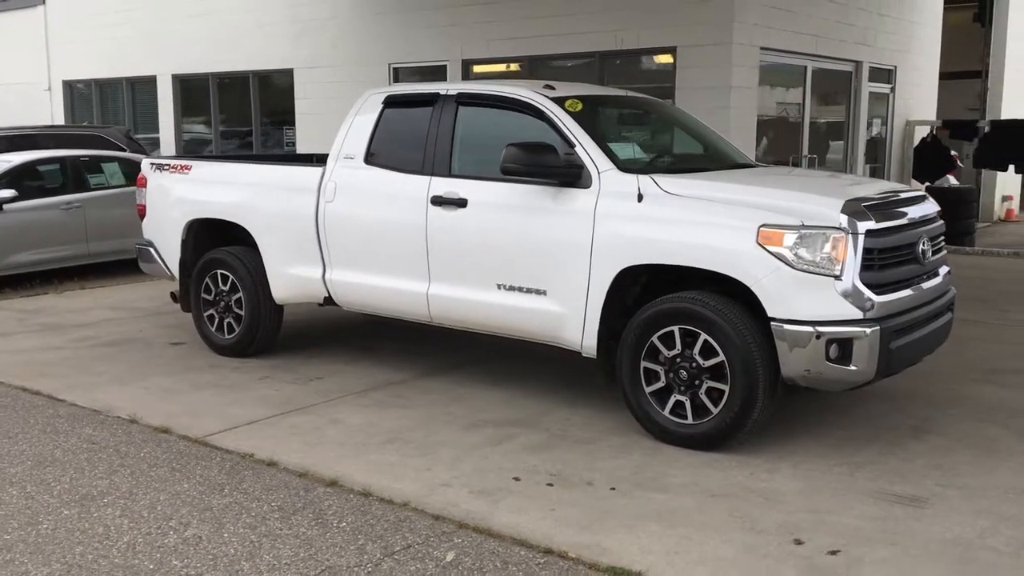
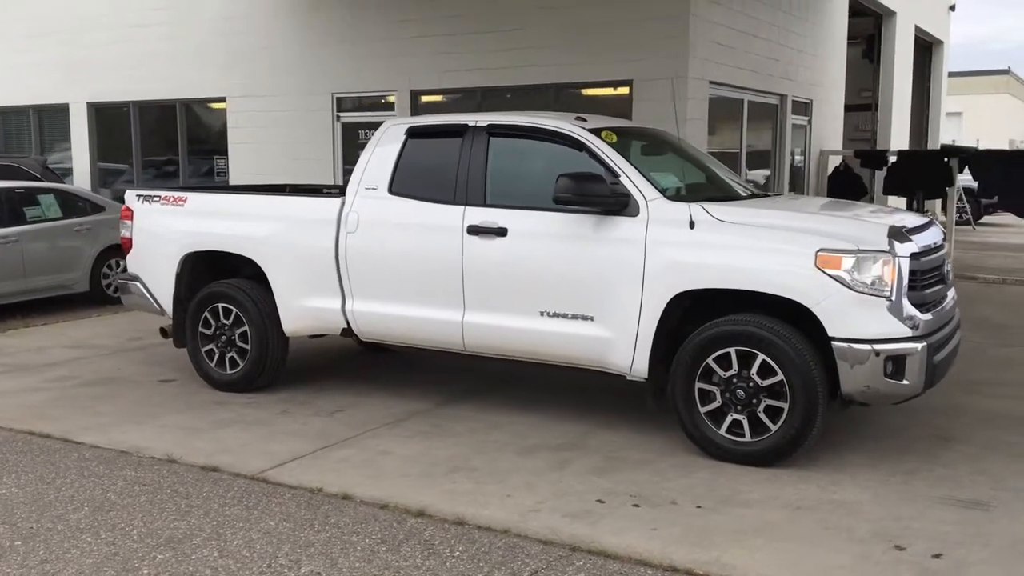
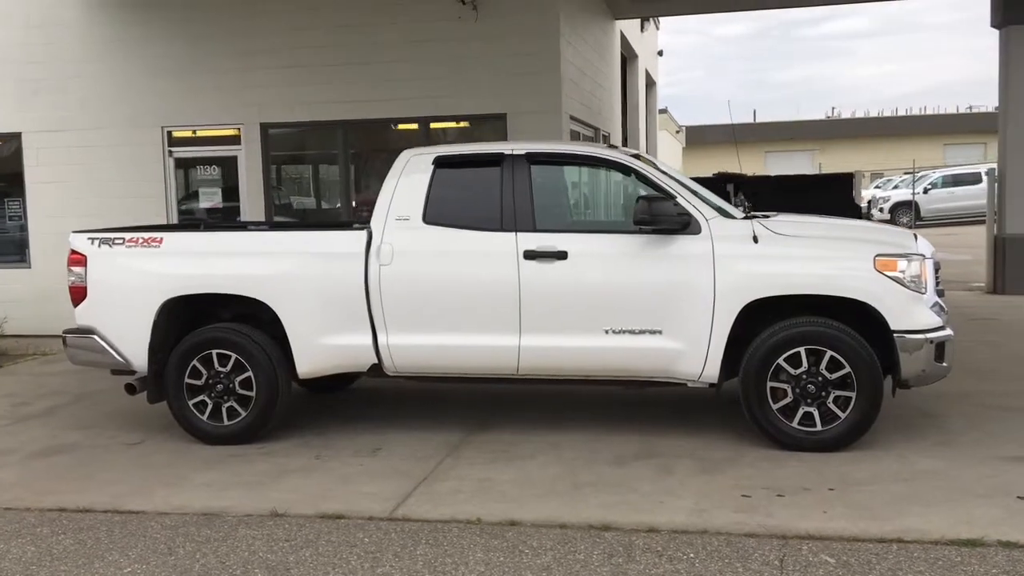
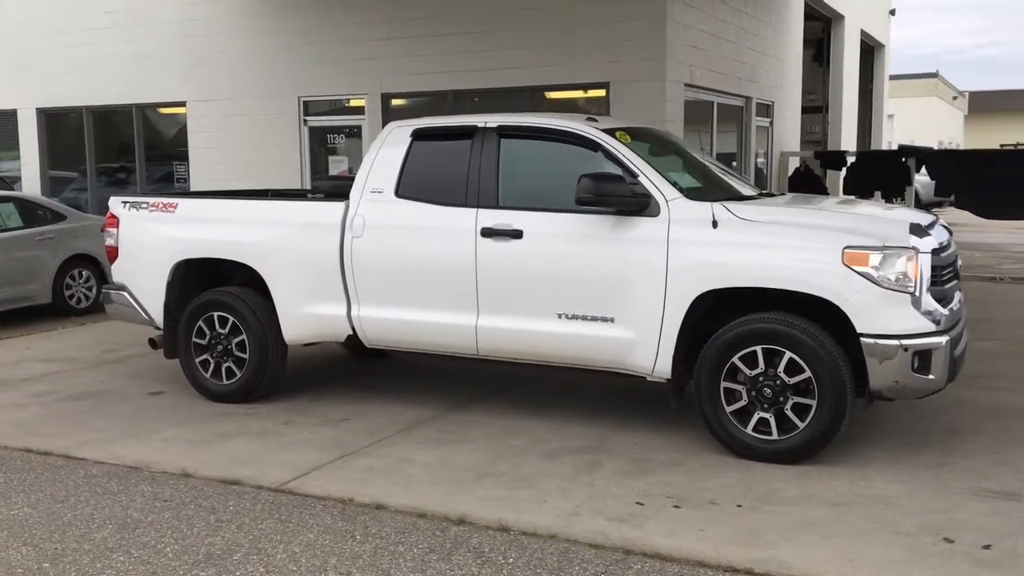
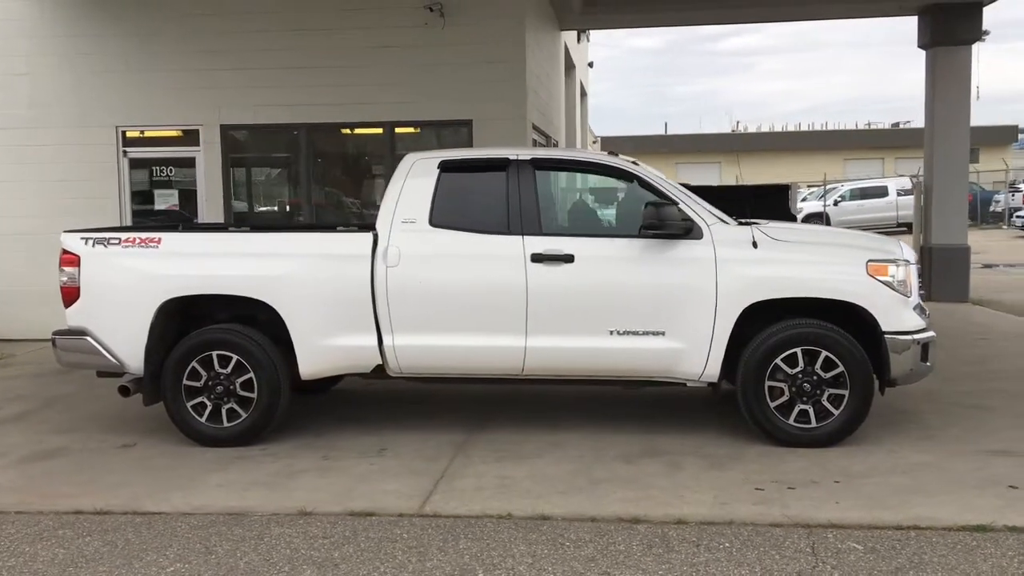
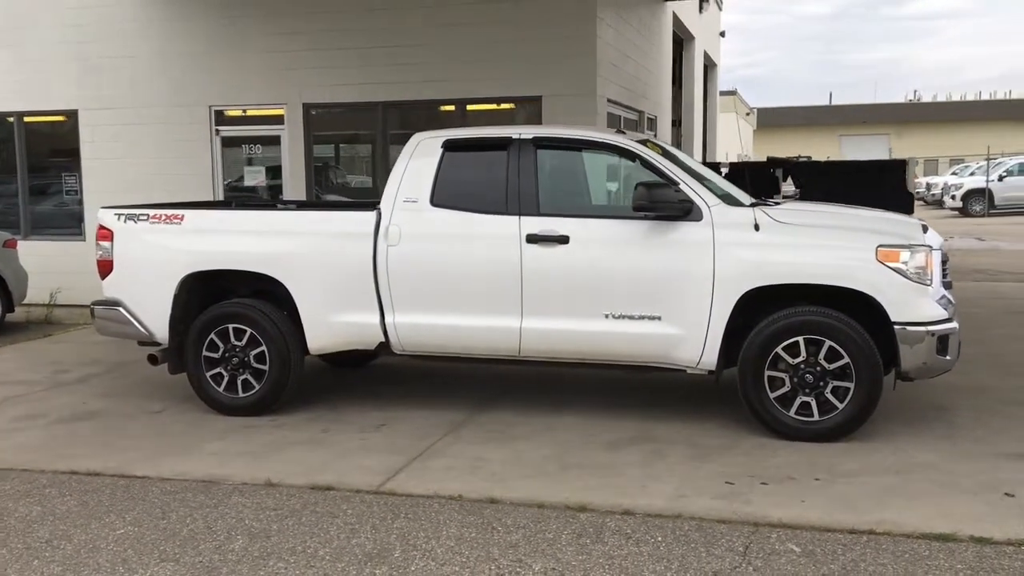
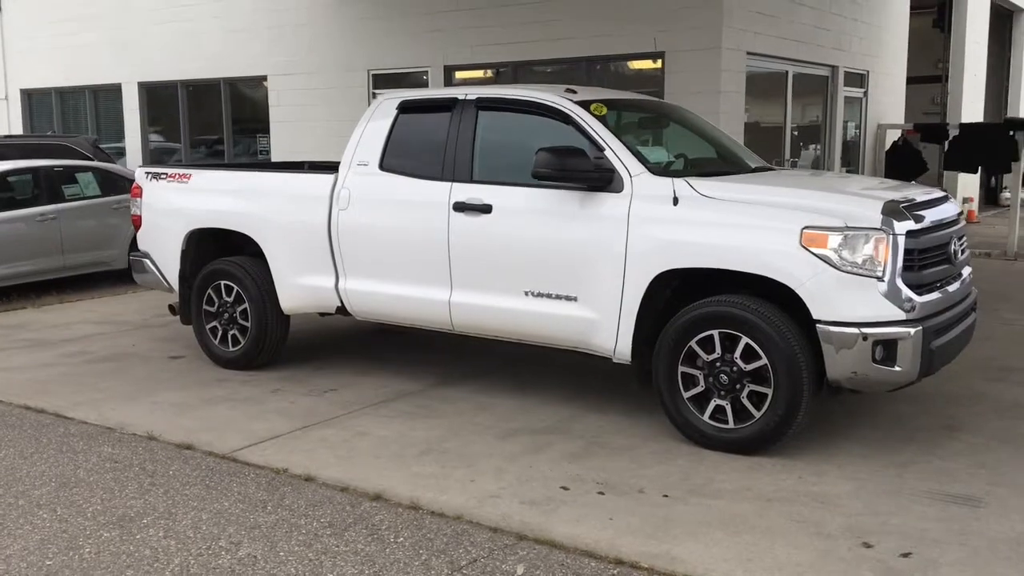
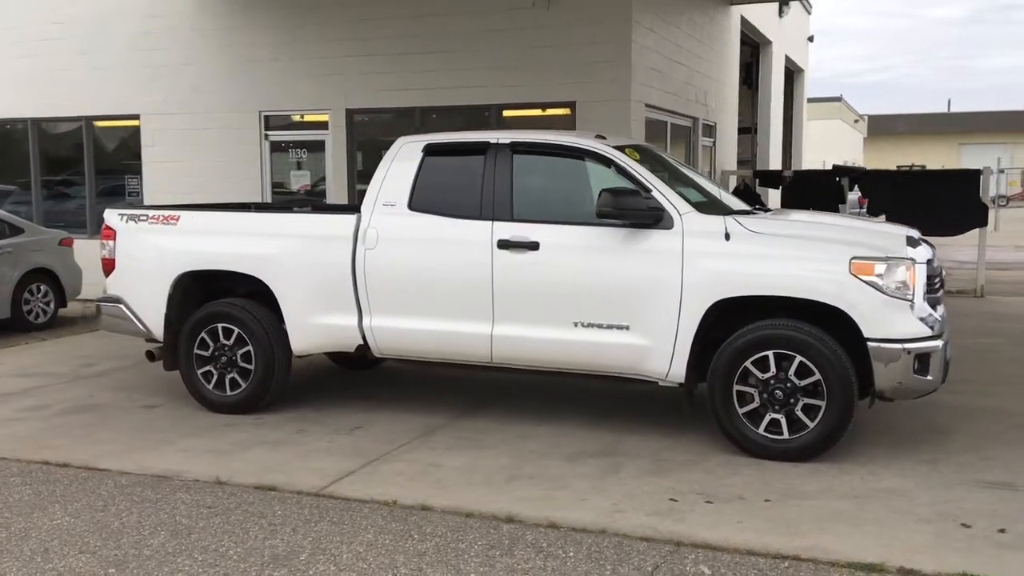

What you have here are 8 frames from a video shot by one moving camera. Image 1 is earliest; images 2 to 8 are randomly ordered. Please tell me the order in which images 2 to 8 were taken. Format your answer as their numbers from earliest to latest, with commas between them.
7, 2, 4, 8, 6, 3, 5
